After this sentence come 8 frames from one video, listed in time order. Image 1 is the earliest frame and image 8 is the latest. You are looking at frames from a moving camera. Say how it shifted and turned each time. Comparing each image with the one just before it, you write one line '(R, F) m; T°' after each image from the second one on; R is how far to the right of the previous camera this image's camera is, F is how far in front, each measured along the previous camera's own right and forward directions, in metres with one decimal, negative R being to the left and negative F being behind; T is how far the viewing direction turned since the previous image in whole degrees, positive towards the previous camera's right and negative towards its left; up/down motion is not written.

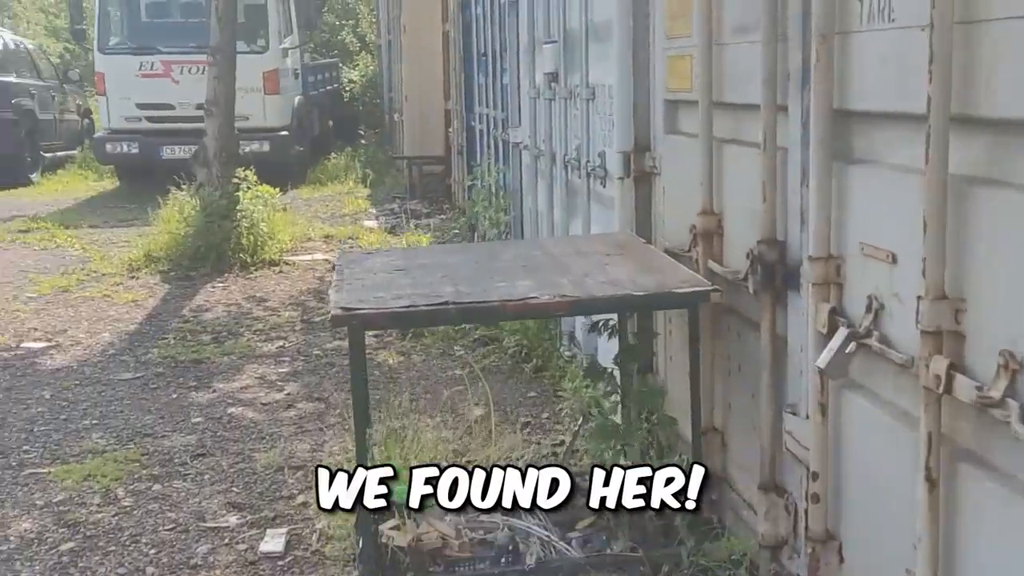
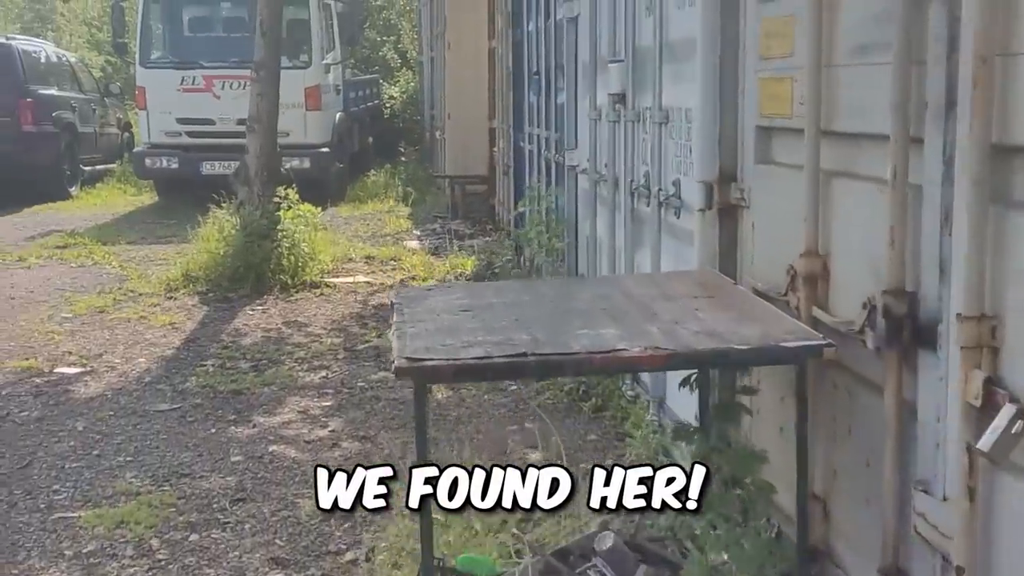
(-0.1, +0.3) m; -2°
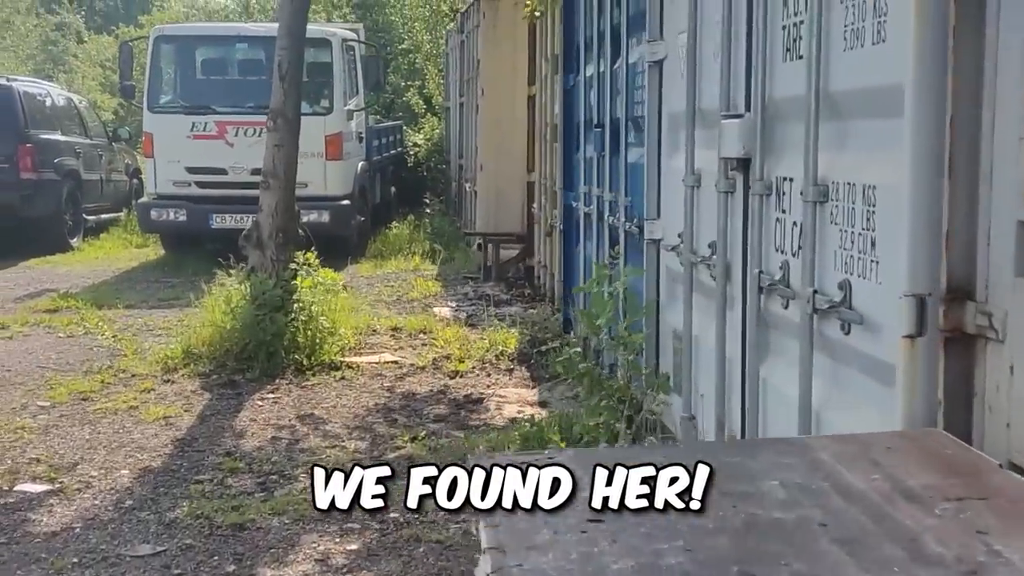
(-0.2, +1.1) m; -1°
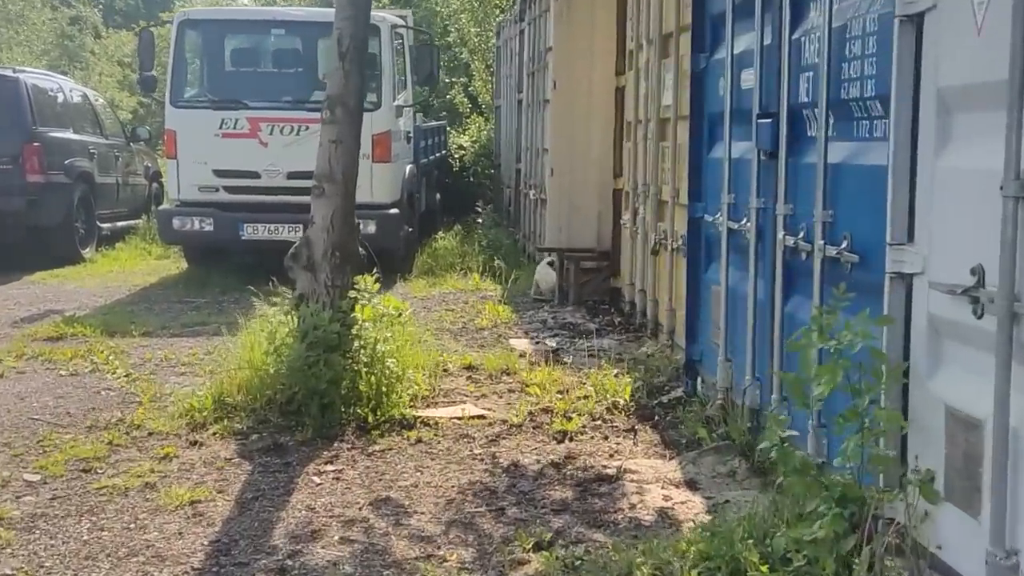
(-0.5, +1.6) m; -1°
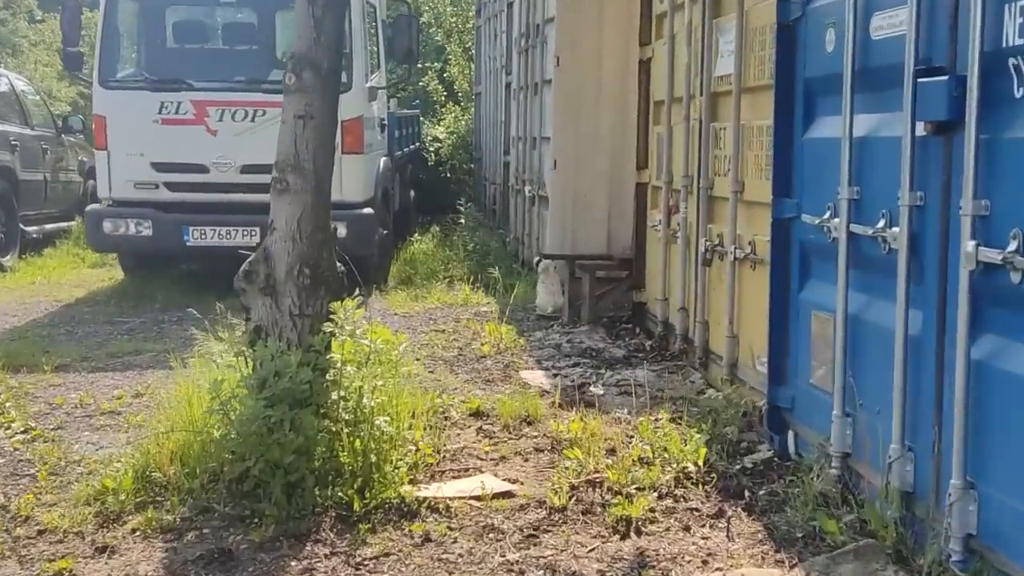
(-0.3, +1.6) m; +2°
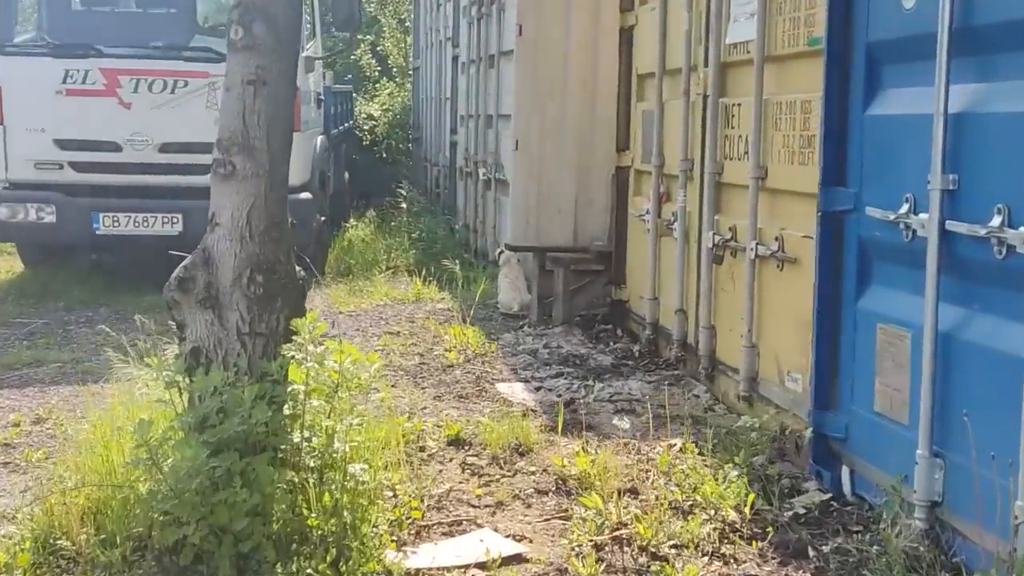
(-0.3, +0.9) m; +4°
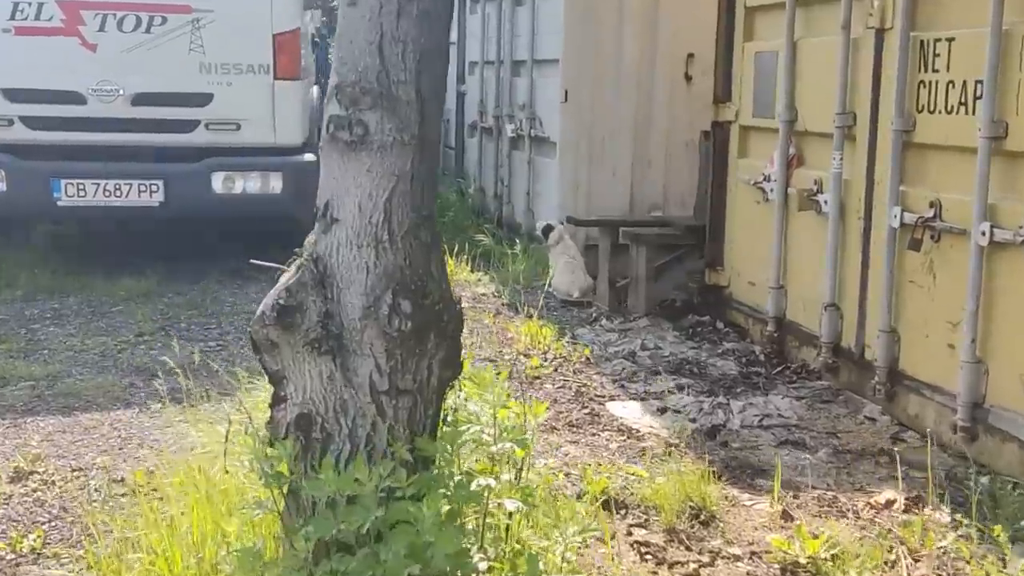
(-0.7, +1.3) m; +4°
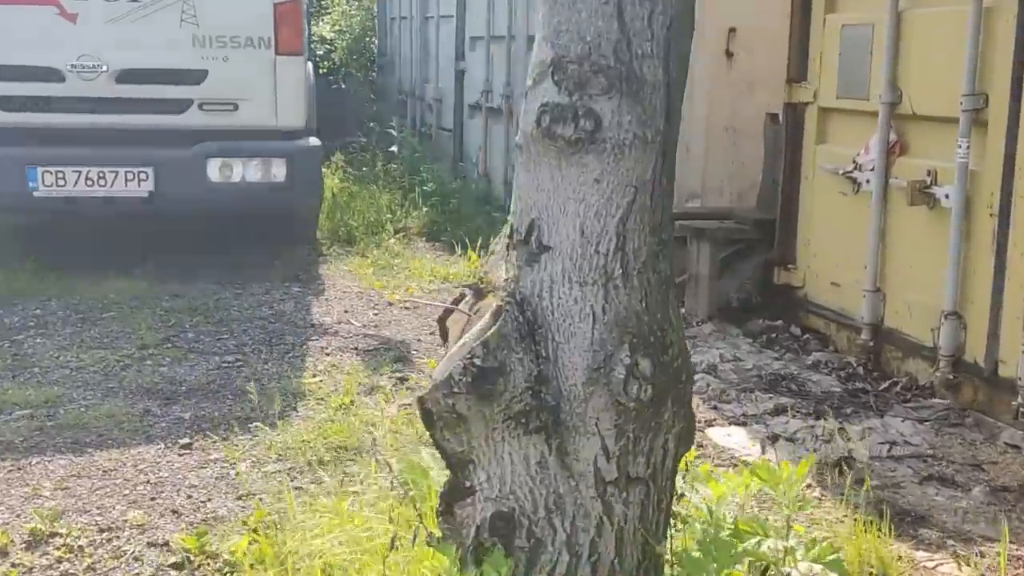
(-0.5, +0.6) m; +3°
